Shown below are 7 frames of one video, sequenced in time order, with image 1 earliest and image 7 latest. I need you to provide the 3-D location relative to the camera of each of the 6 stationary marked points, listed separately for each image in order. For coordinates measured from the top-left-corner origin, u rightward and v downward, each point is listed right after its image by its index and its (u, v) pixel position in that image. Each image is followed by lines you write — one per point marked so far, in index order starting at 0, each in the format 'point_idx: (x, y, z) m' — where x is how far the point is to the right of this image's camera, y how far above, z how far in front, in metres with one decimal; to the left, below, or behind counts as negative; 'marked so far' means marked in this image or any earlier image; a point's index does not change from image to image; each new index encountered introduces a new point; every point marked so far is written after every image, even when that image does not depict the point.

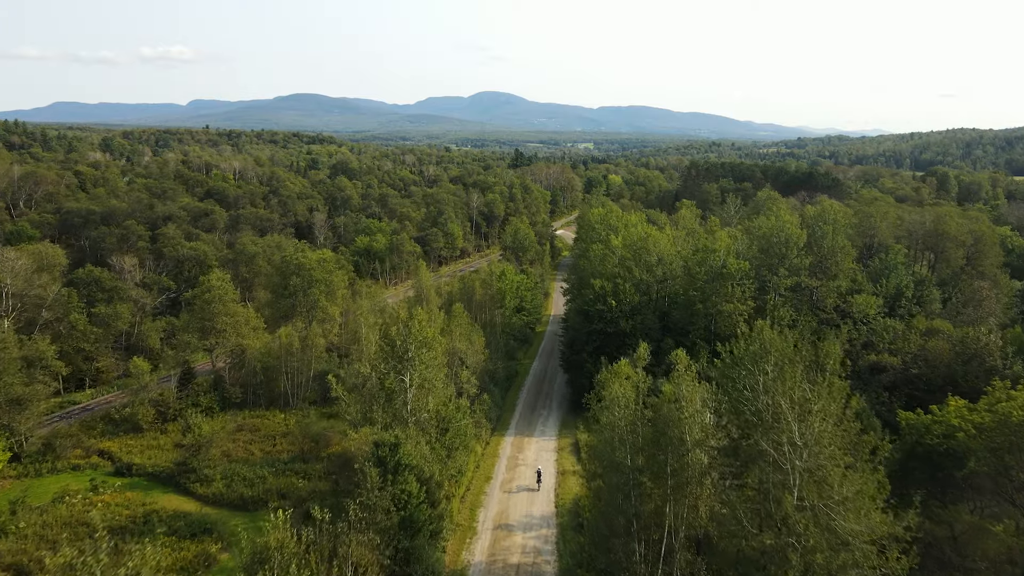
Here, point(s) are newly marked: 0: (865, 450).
0: (+8.7, -4.0, +18.7) m
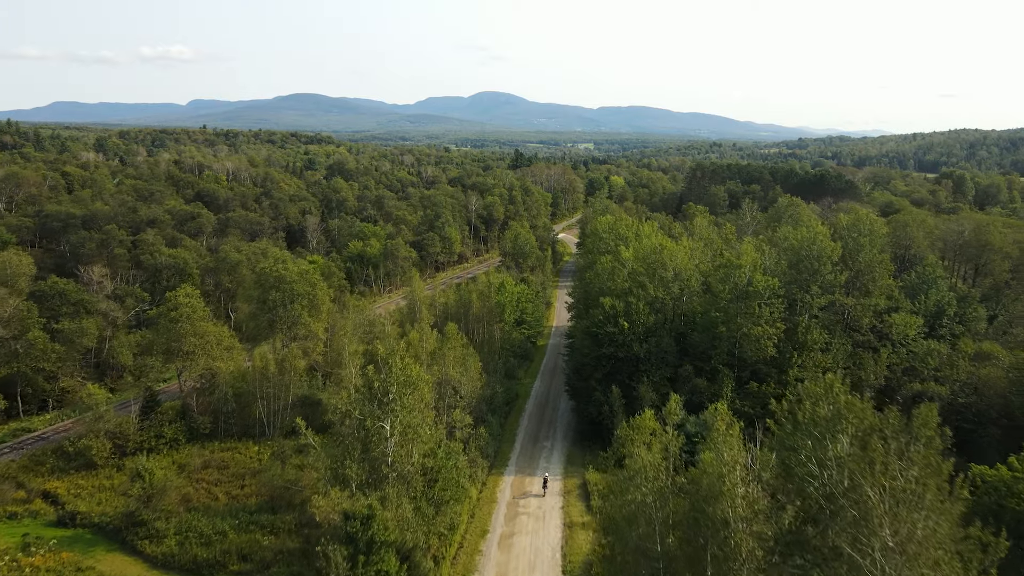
0: (+8.7, -4.9, +14.3) m
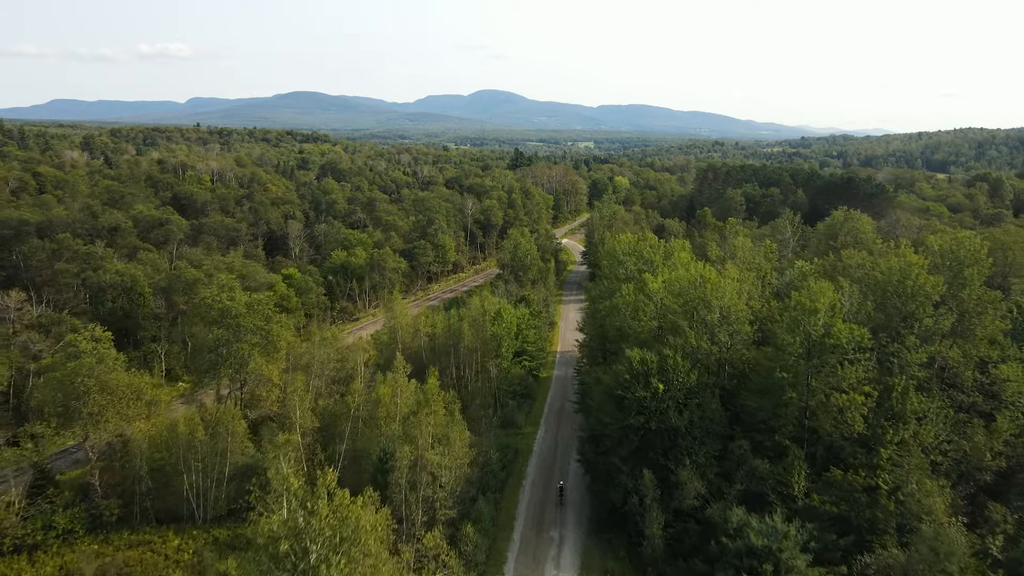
0: (+8.6, -6.7, +5.4) m
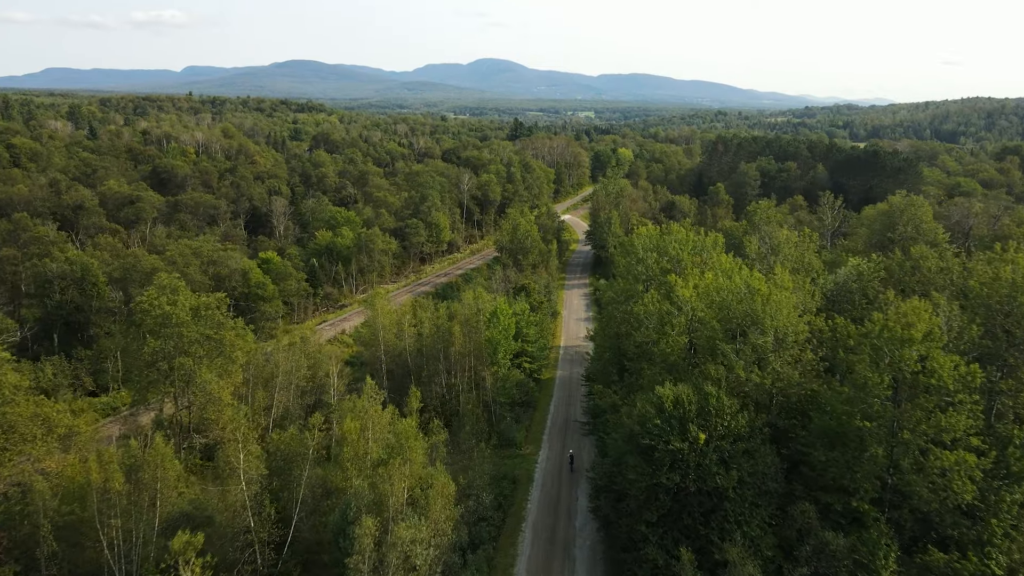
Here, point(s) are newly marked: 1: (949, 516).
0: (+8.5, -8.1, -0.7) m
1: (+11.4, -6.0, +19.7) m
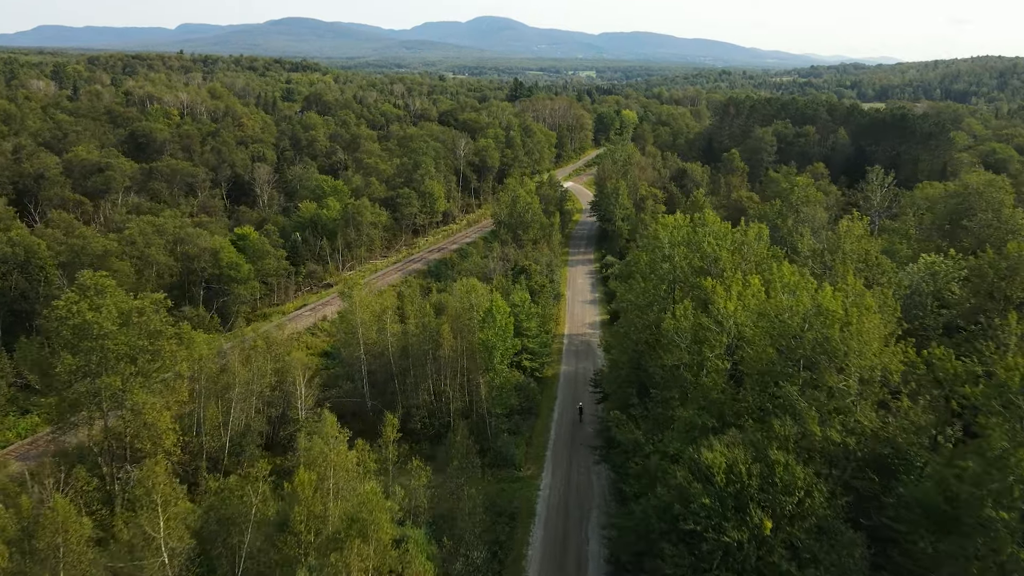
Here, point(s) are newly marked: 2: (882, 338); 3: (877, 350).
0: (+8.5, -9.8, -6.1) m
1: (+11.3, -6.7, +14.2) m
2: (+8.9, -1.2, +18.3) m
3: (+8.5, -1.4, +17.7) m
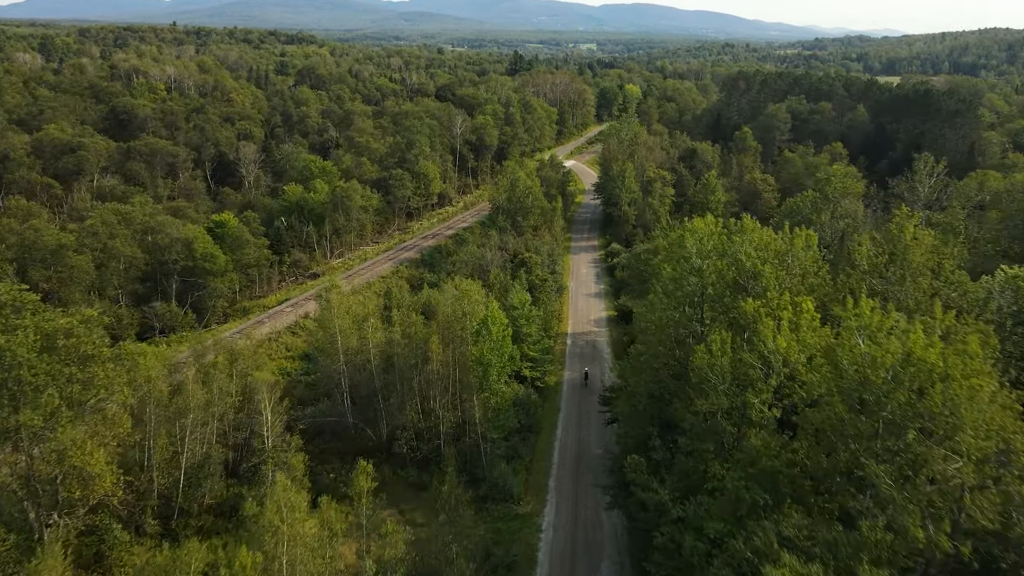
0: (+8.4, -11.4, -10.1) m
1: (+11.2, -7.6, +10.1) m
2: (+8.8, -2.0, +14.0) m
3: (+8.4, -2.2, +13.4) m
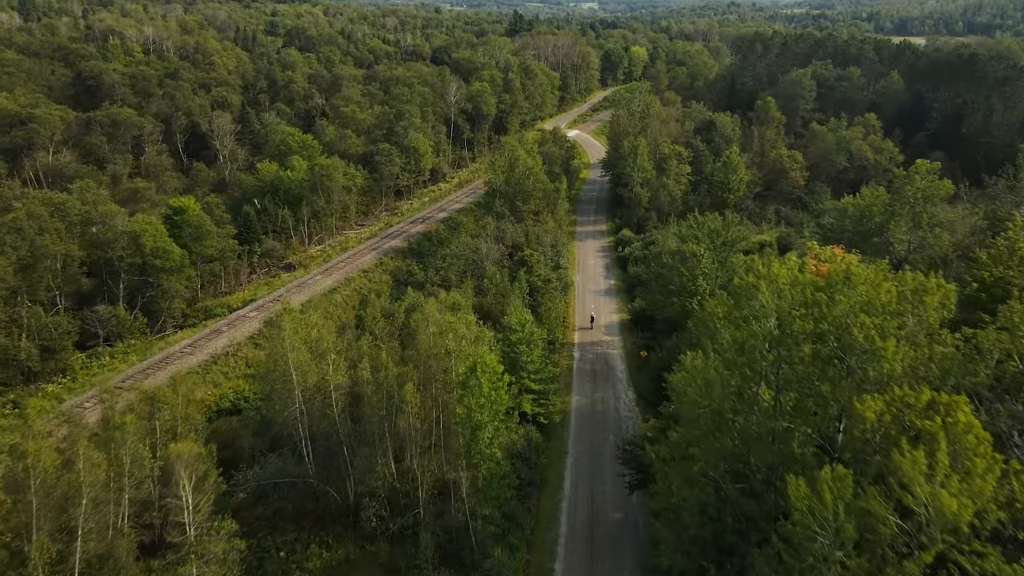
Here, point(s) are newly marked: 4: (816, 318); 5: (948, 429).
0: (+8.3, -14.4, -16.3) m
1: (+11.1, -9.6, +3.7) m
2: (+8.7, -3.8, +7.3) m
3: (+8.3, -4.1, +6.8) m
4: (+5.9, -0.5, +15.7) m
5: (+6.8, -2.0, +12.0) m
